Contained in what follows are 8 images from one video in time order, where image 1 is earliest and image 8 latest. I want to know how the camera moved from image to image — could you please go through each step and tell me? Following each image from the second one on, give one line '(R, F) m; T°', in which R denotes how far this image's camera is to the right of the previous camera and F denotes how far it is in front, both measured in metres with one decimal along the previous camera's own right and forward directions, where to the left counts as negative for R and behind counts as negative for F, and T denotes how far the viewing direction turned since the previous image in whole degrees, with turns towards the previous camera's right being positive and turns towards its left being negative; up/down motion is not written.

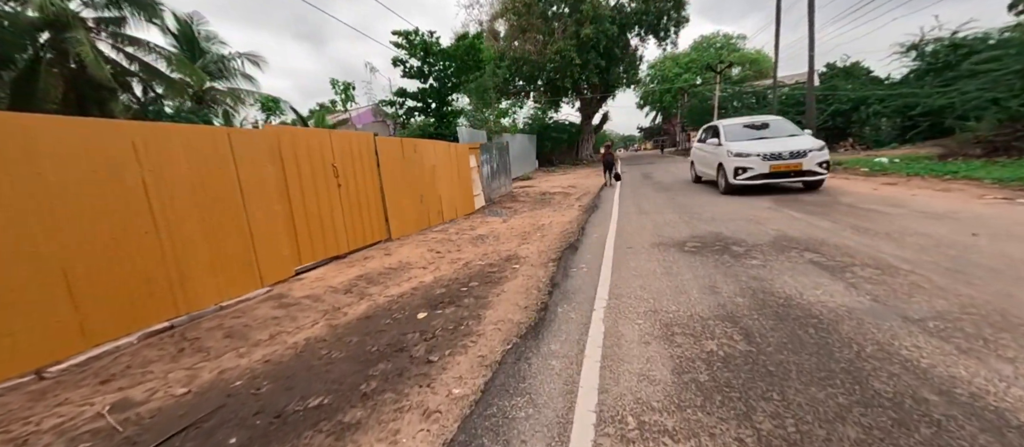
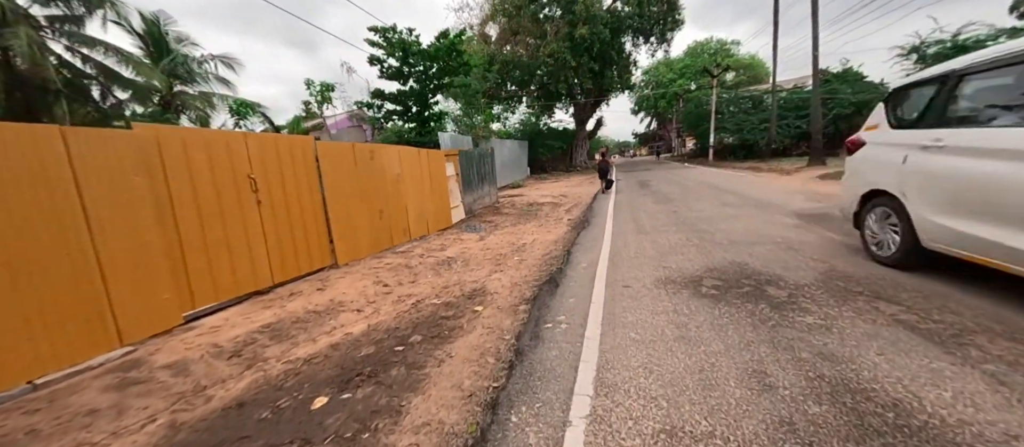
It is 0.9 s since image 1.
(+0.4, +1.4) m; +1°
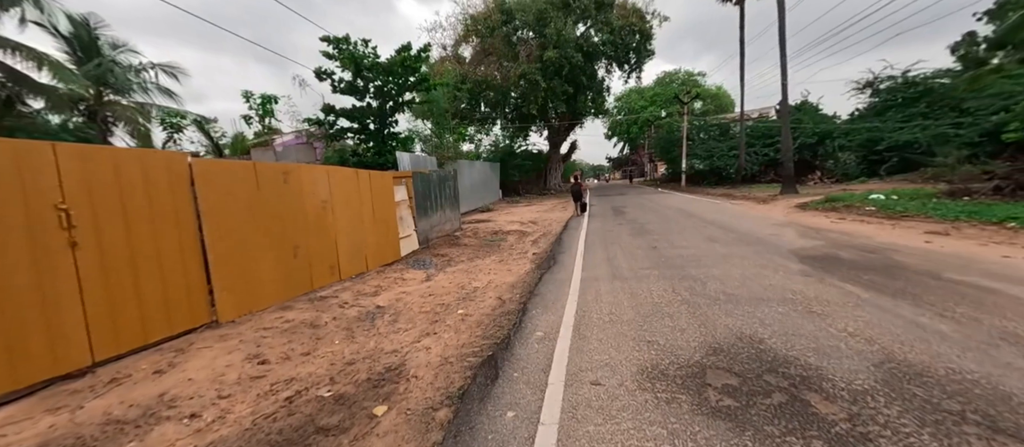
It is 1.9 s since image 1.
(+0.5, +1.4) m; +4°
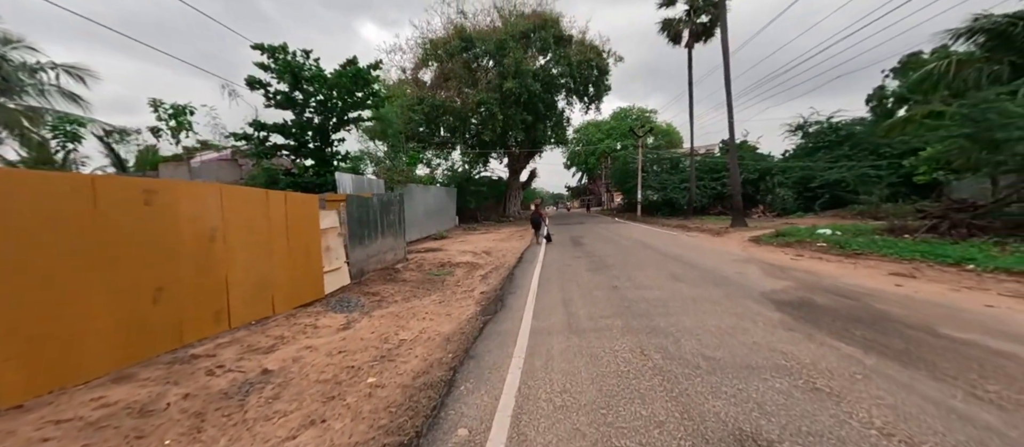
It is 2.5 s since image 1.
(+0.3, +1.0) m; +6°
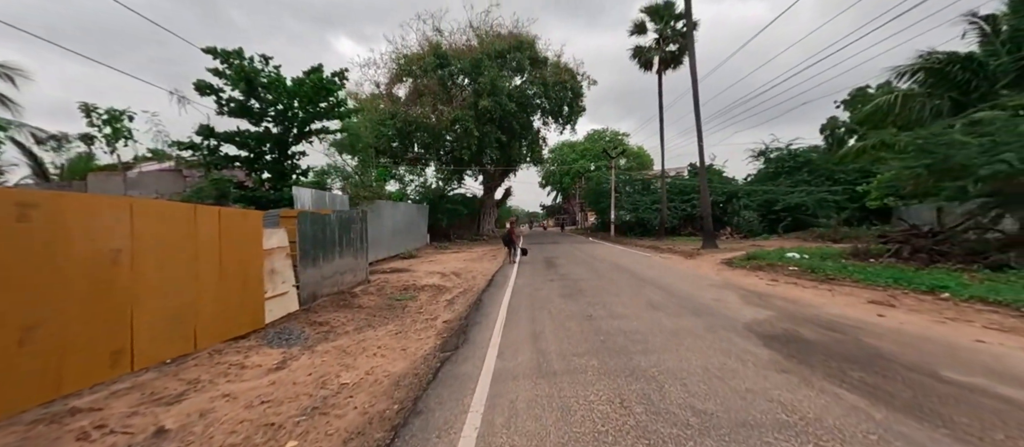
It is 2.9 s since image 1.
(+0.1, +0.6) m; +4°
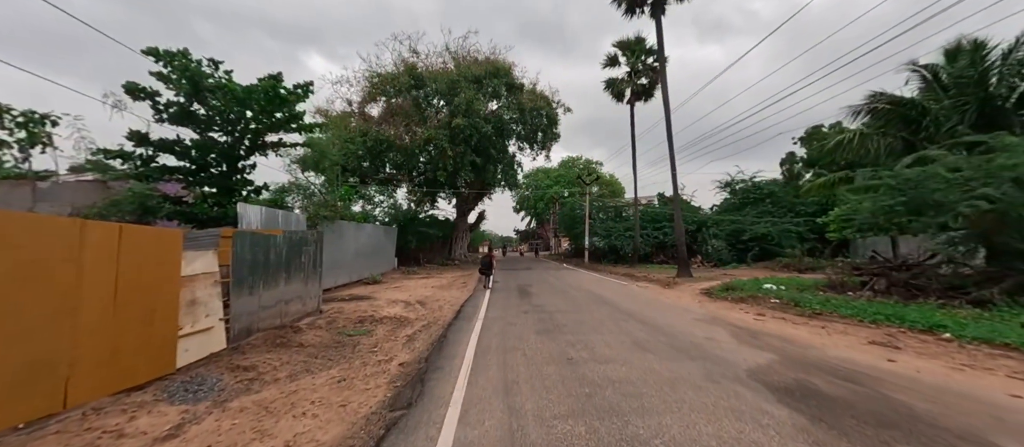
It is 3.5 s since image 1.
(0.0, +0.8) m; +4°
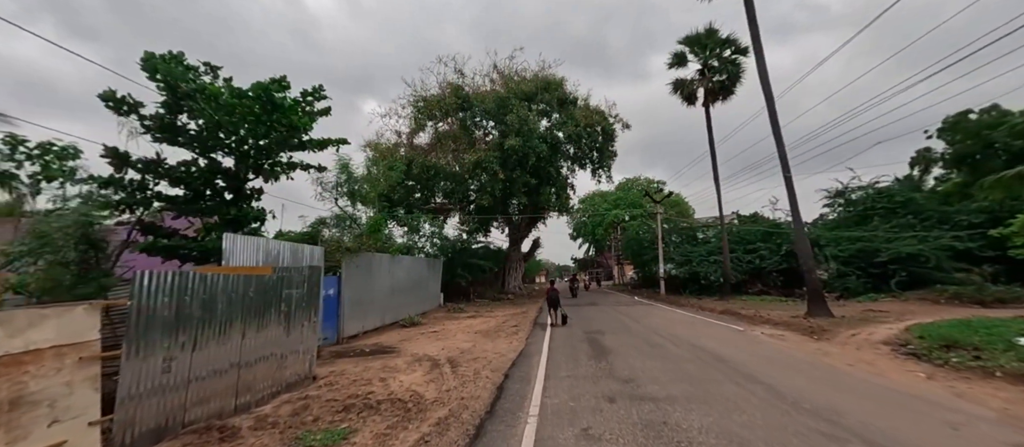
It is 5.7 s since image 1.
(-0.2, +3.6) m; -9°
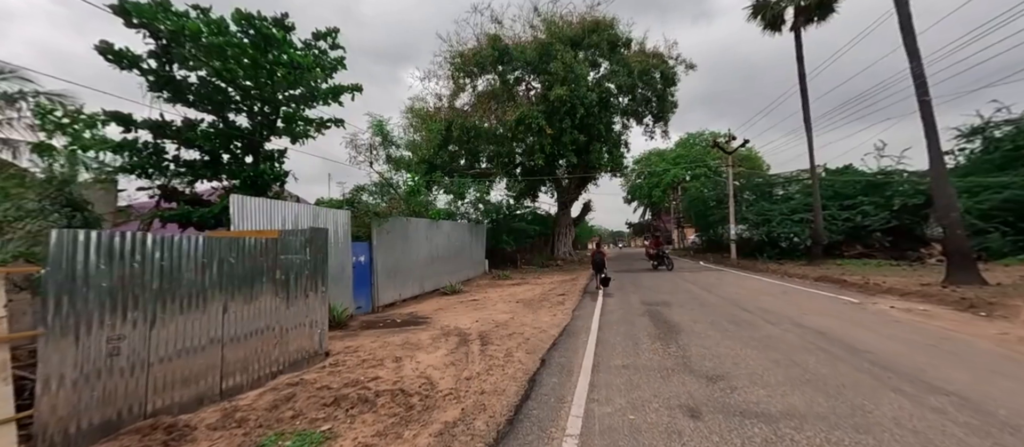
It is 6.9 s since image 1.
(+0.3, +1.8) m; -8°
